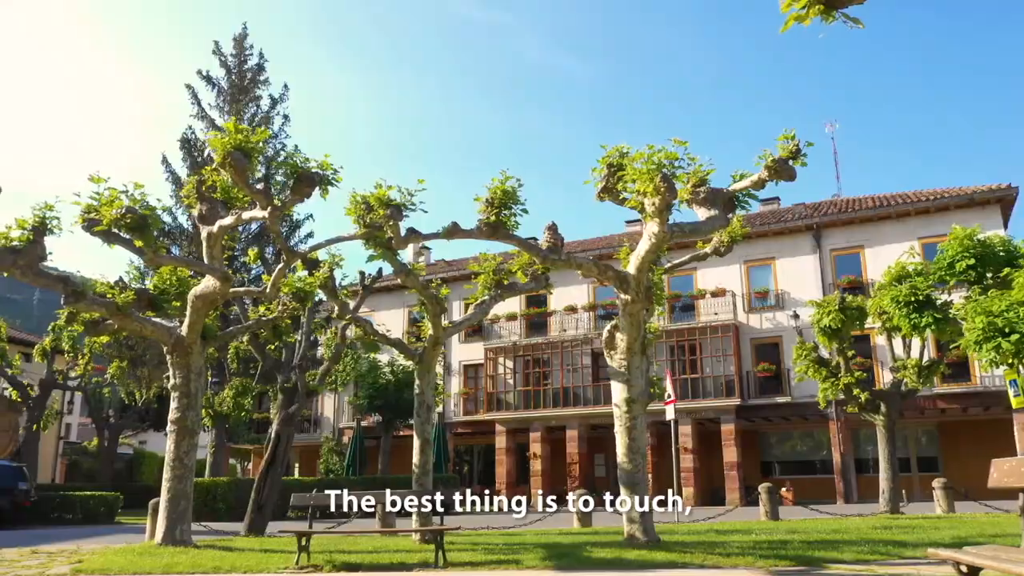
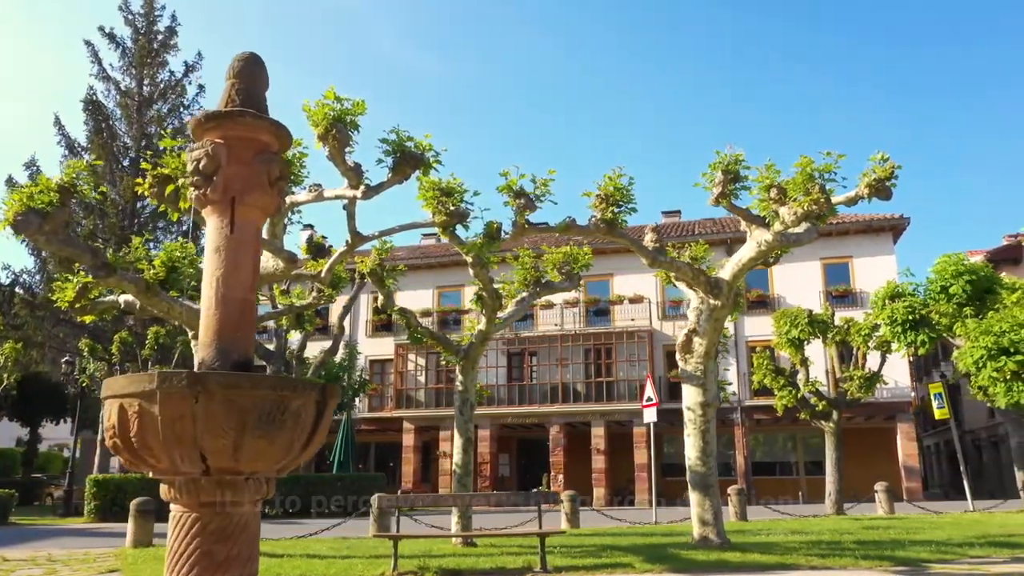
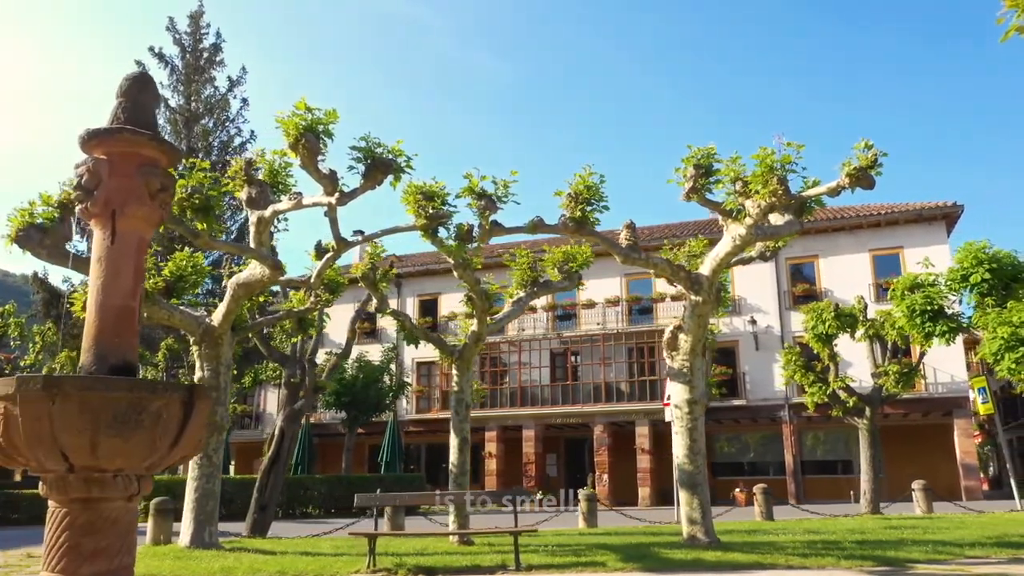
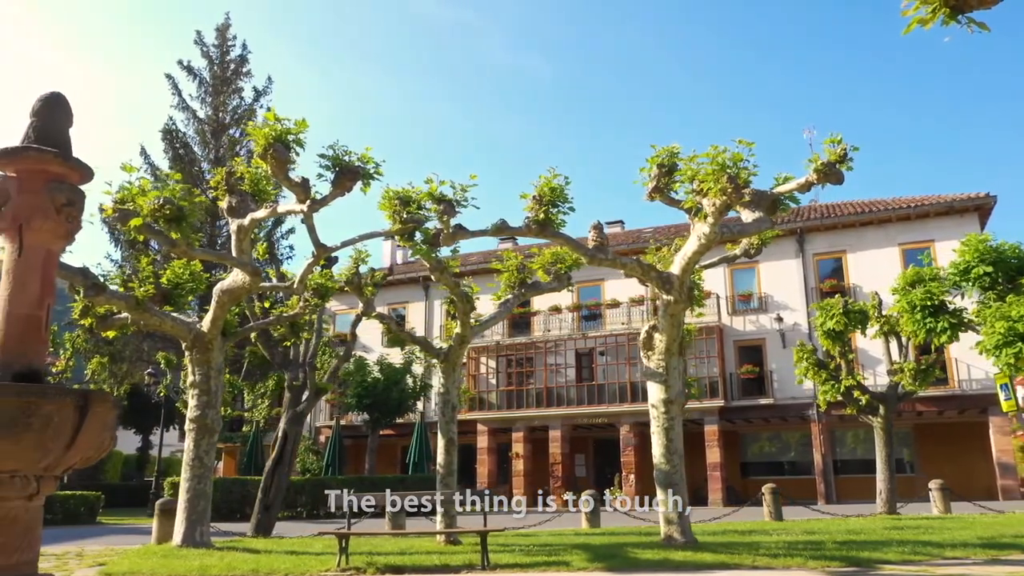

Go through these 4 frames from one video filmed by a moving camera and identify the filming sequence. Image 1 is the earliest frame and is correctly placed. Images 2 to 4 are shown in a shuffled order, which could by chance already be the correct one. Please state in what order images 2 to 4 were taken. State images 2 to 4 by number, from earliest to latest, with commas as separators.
4, 3, 2
